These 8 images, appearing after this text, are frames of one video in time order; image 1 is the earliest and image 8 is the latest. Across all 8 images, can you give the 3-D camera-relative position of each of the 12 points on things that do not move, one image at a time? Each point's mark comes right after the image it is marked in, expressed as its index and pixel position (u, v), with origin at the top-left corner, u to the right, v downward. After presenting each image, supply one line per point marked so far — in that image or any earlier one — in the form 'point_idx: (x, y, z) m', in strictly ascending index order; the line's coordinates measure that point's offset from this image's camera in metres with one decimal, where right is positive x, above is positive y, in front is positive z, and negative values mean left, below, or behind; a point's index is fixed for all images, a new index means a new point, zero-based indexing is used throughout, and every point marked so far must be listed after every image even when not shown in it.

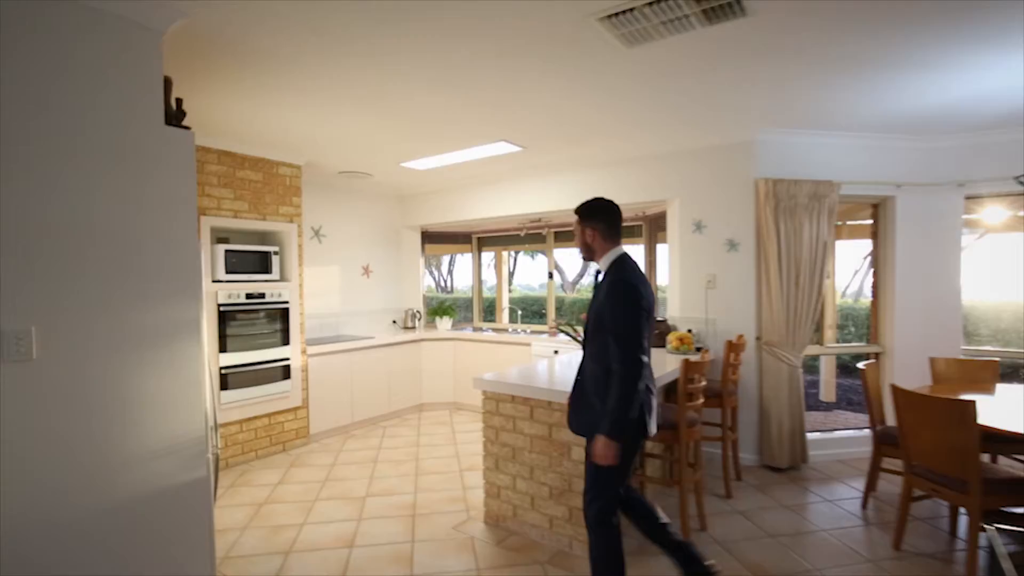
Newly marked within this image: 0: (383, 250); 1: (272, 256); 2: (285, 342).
0: (-1.4, +0.4, +5.1) m
1: (-1.8, +0.2, +3.6) m
2: (-1.8, -0.4, +3.7) m
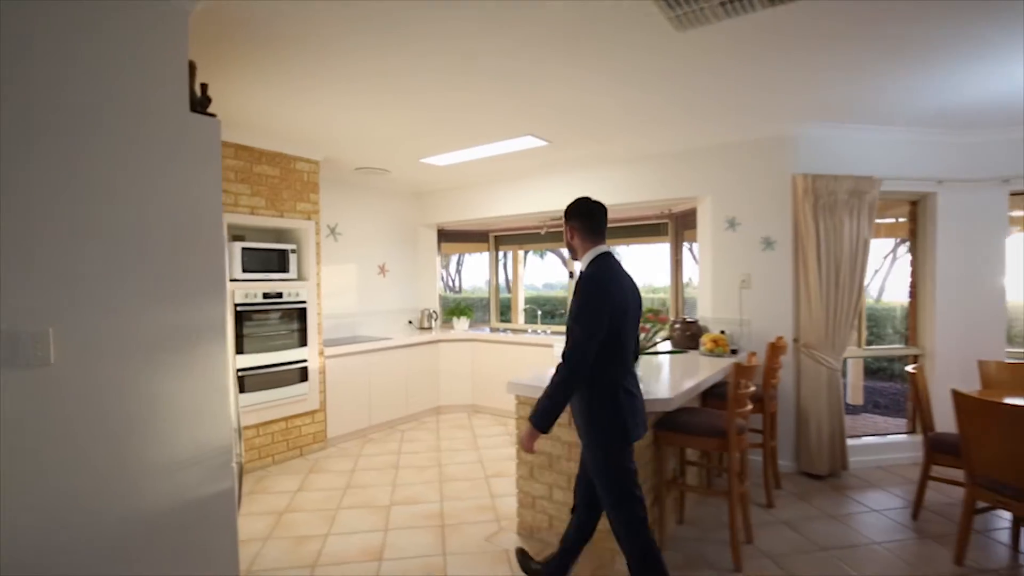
0: (-1.2, +0.4, +5.0) m
1: (-1.6, +0.2, +3.5) m
2: (-1.6, -0.4, +3.6) m
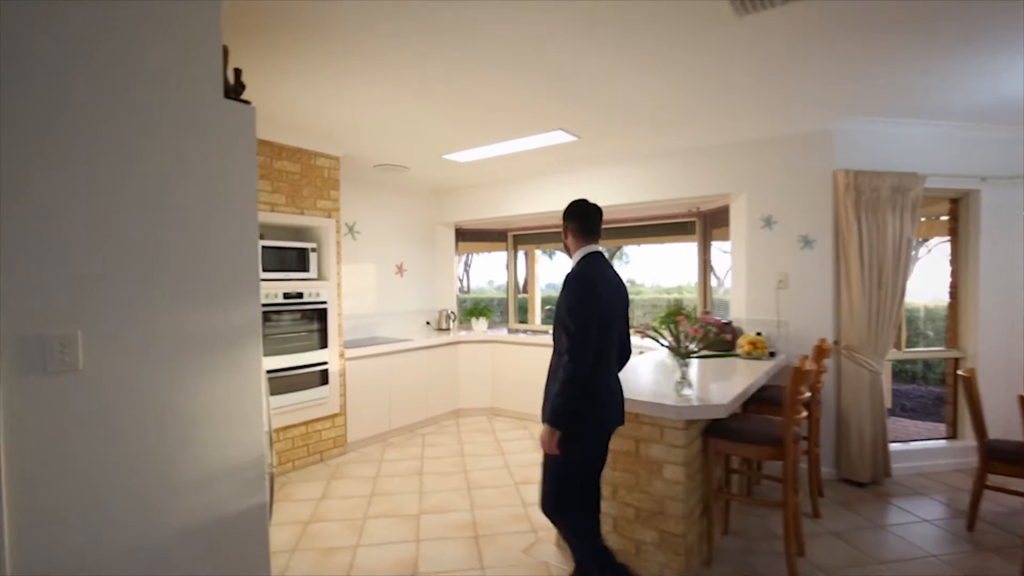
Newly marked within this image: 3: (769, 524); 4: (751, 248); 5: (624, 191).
0: (-1.0, +0.4, +4.9) m
1: (-1.4, +0.2, +3.4) m
2: (-1.4, -0.4, +3.5) m
3: (+1.4, -1.3, +2.6) m
4: (+1.7, +0.3, +3.3) m
5: (+0.8, +0.8, +4.0) m
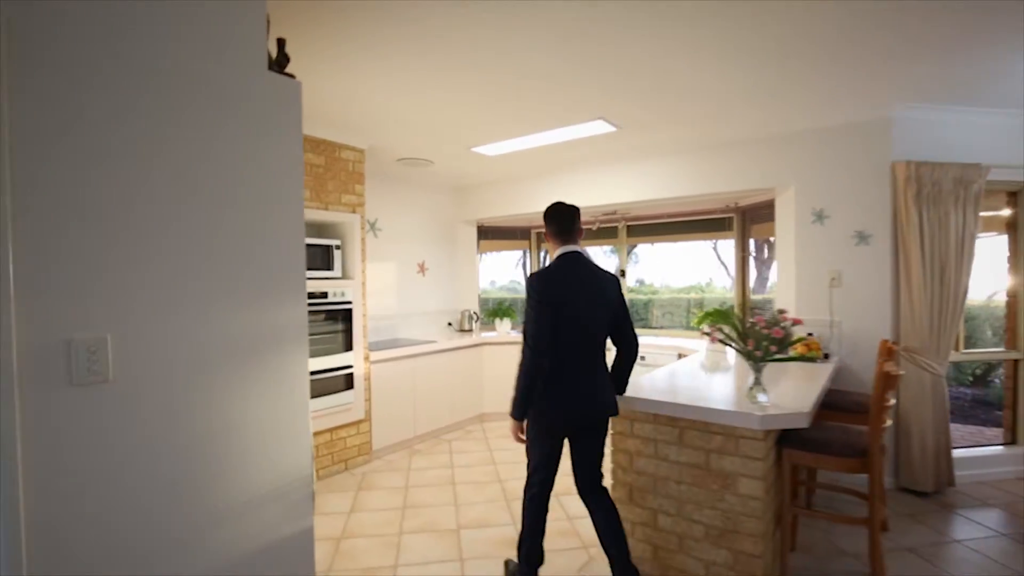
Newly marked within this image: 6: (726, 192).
0: (-0.7, +0.4, +4.7) m
1: (-1.2, +0.3, +3.2) m
2: (-1.1, -0.4, +3.3) m
3: (+1.6, -1.3, +2.4) m
4: (+1.9, +0.3, +3.1) m
5: (+1.1, +0.8, +3.8) m
6: (+1.6, +0.7, +3.6) m
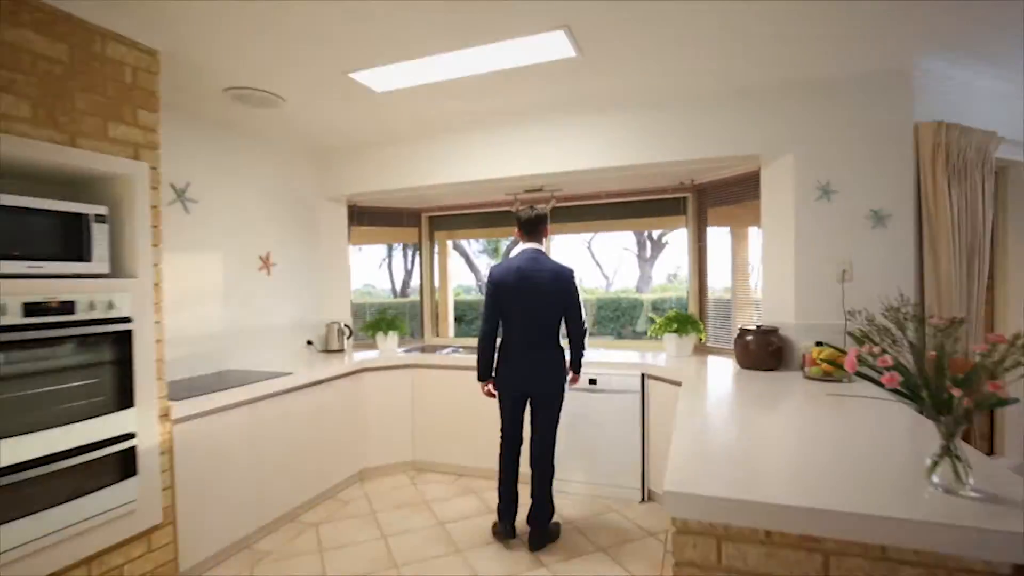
0: (-1.5, +0.4, +3.2) m
1: (-1.5, +0.2, +1.7) m
2: (-1.5, -0.4, +1.7) m
3: (+1.5, -1.2, +1.7) m
4: (+1.5, +0.3, +2.5) m
5: (+0.5, +0.8, +2.8) m
6: (+1.0, +0.7, +2.8) m
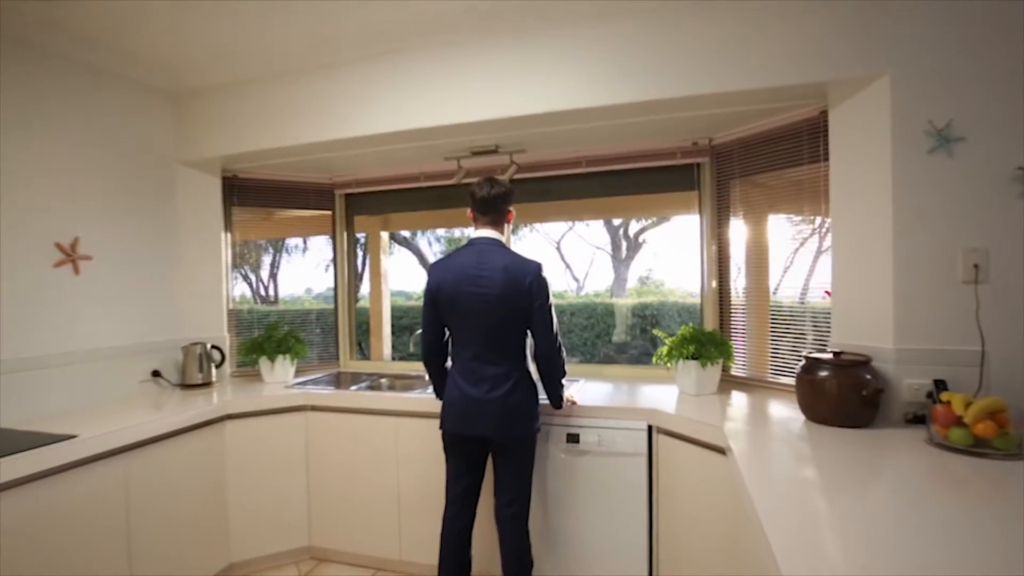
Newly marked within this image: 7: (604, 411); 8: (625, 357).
0: (-1.8, +0.4, +2.1) m
1: (-1.7, +0.2, +0.6) m
2: (-1.6, -0.4, +0.6) m
3: (+1.3, -1.2, +0.8) m
4: (+1.3, +0.3, +1.5) m
5: (+0.2, +0.8, +1.9) m
6: (+0.8, +0.7, +1.8) m
7: (+0.3, -0.5, +1.8) m
8: (+0.6, -0.3, +2.5) m
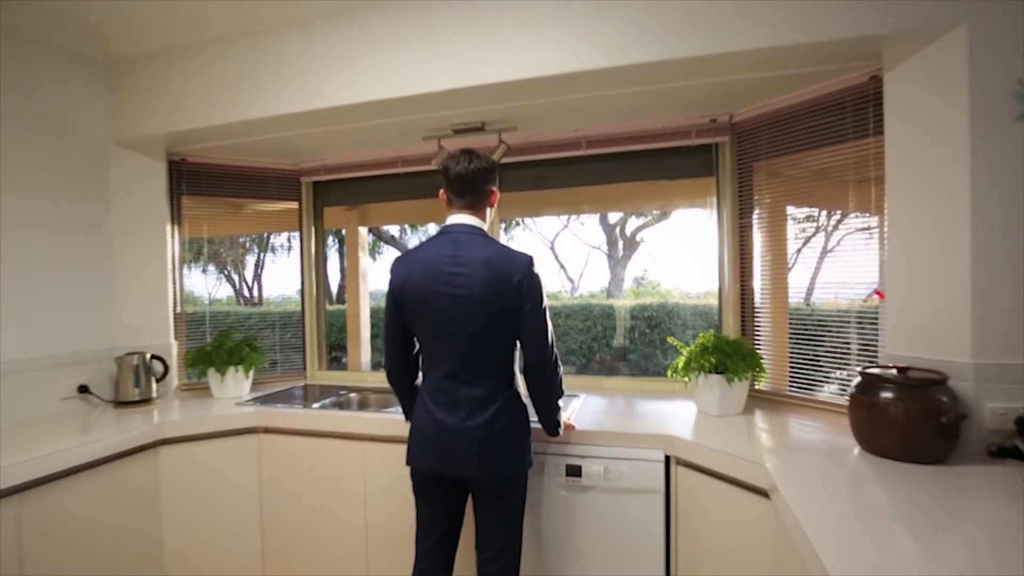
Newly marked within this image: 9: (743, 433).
0: (-1.8, +0.4, +1.7) m
1: (-1.7, +0.2, +0.2) m
2: (-1.6, -0.4, +0.3) m
3: (+1.3, -1.2, +0.5) m
4: (+1.2, +0.3, +1.2) m
5: (+0.2, +0.8, +1.6) m
6: (+0.7, +0.7, +1.5) m
7: (+0.3, -0.5, +1.5) m
8: (+0.5, -0.3, +2.2) m
9: (+0.7, -0.5, +1.5) m
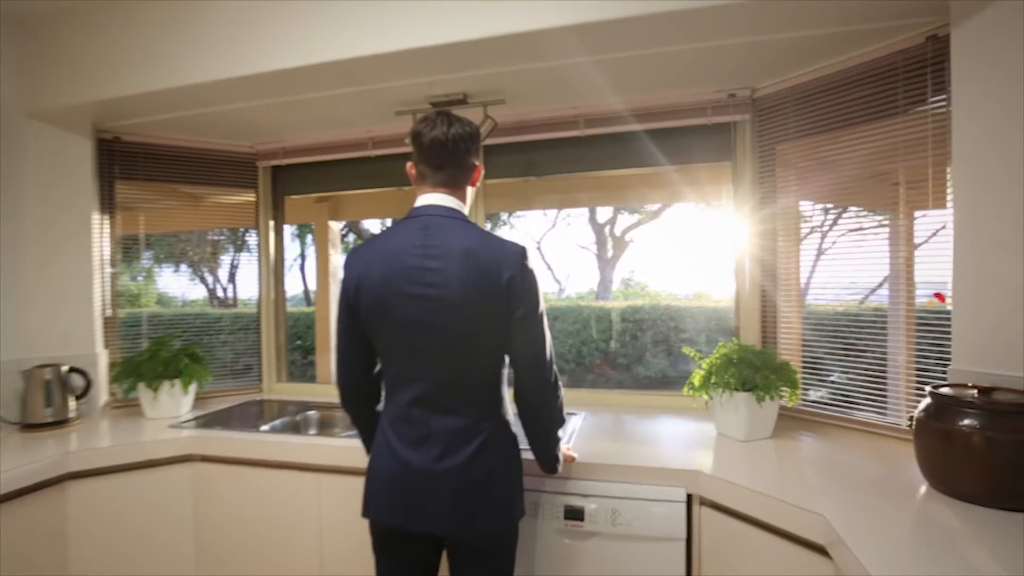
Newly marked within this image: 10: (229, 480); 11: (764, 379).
0: (-1.8, +0.4, +1.4) m
1: (-1.7, +0.2, -0.1) m
2: (-1.6, -0.4, 0.0) m
3: (+1.3, -1.2, +0.2) m
4: (+1.2, +0.3, +1.0) m
5: (+0.2, +0.8, +1.3) m
6: (+0.7, +0.7, +1.3) m
7: (+0.3, -0.5, +1.2) m
8: (+0.5, -0.4, +1.9) m
9: (+0.7, -0.5, +1.3) m
10: (-0.9, -0.6, +1.6) m
11: (+0.7, -0.3, +1.4) m
